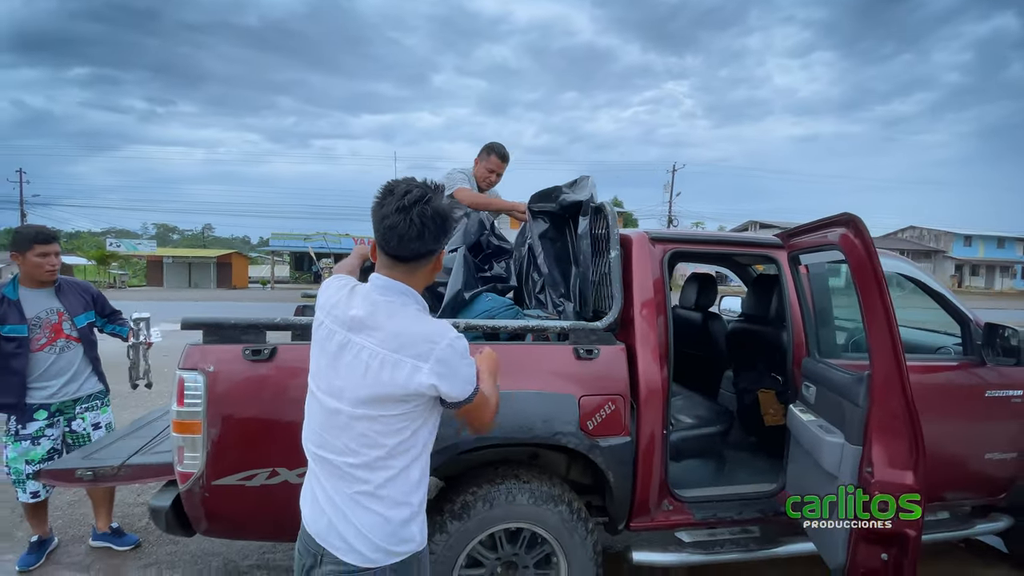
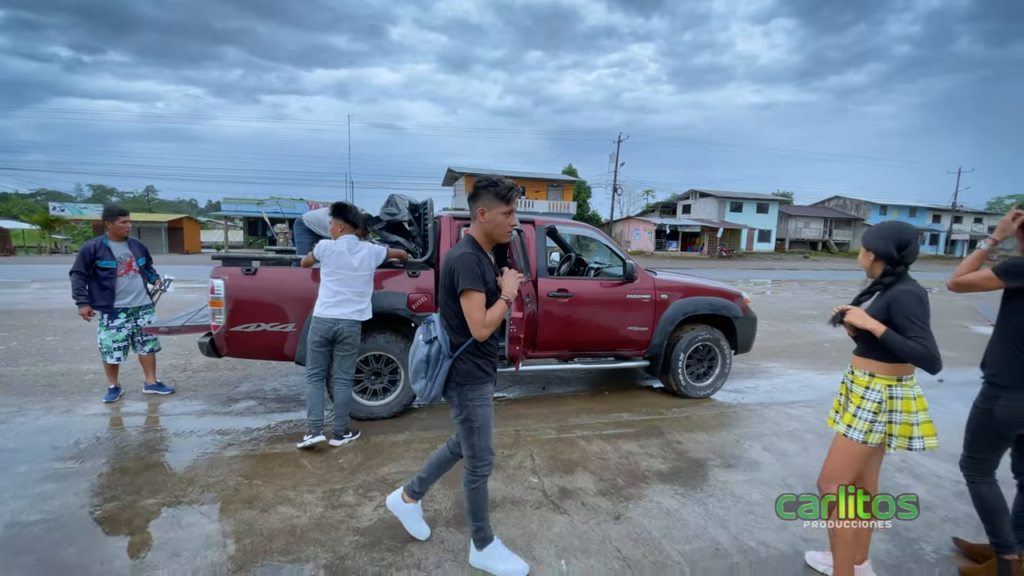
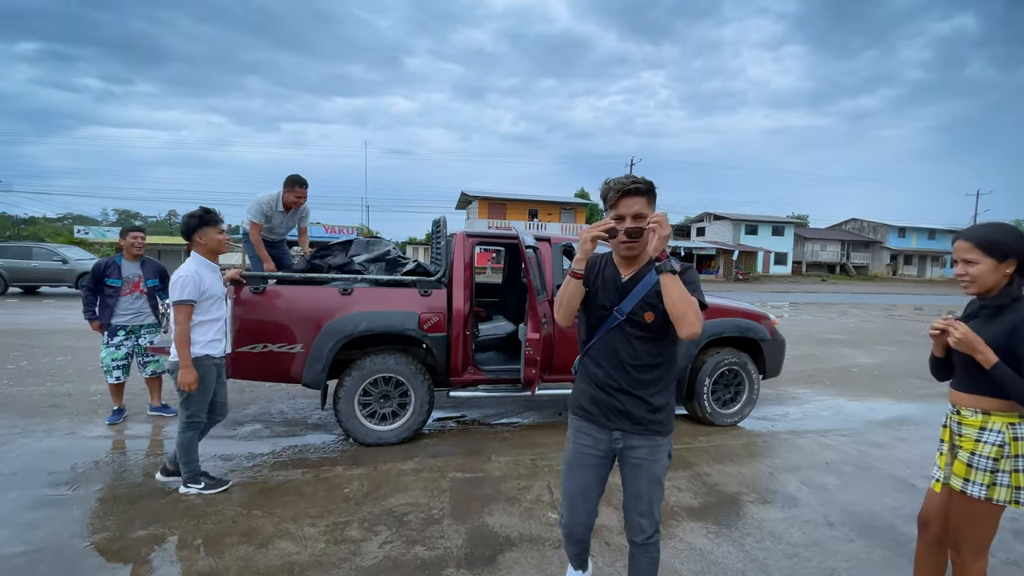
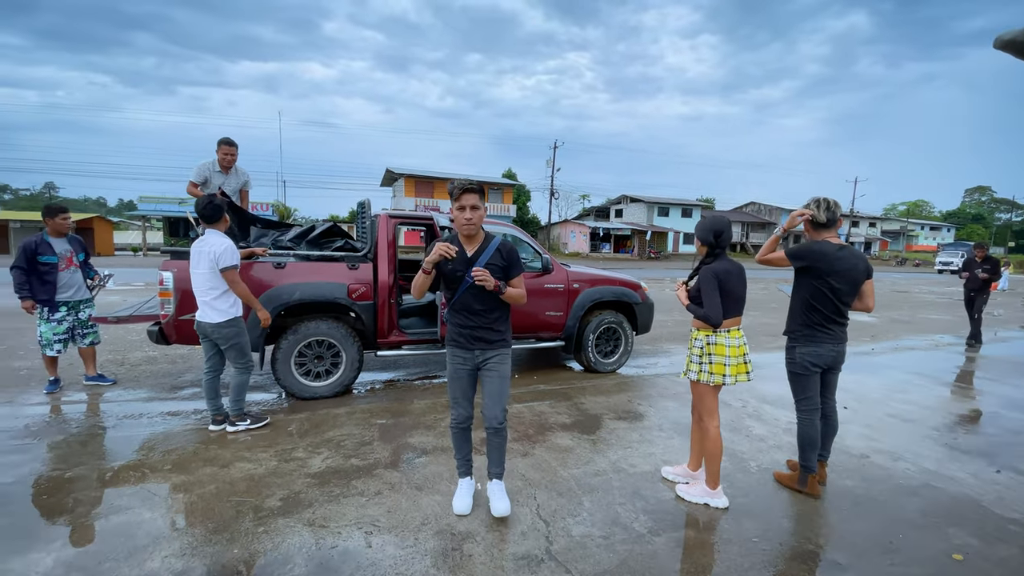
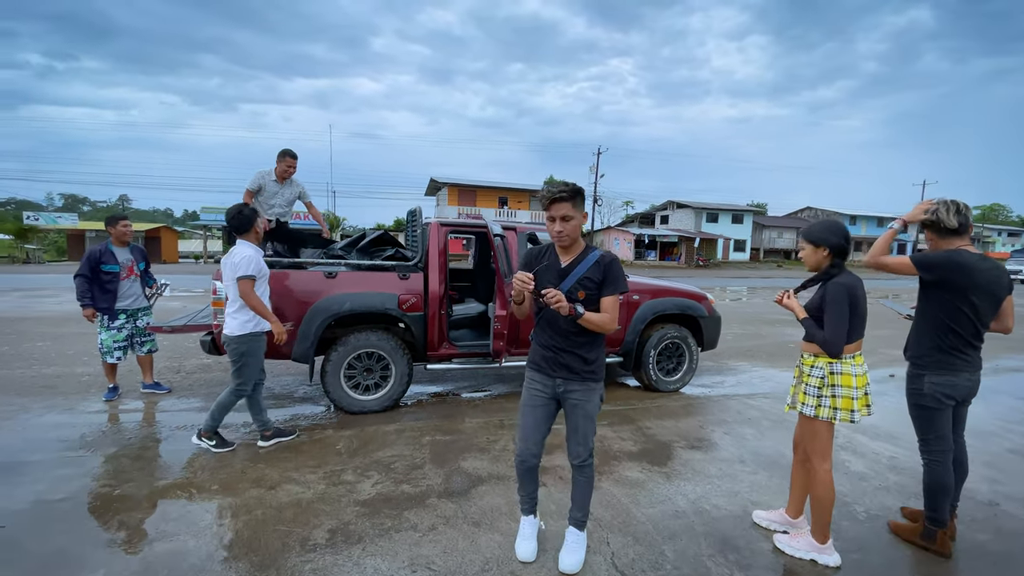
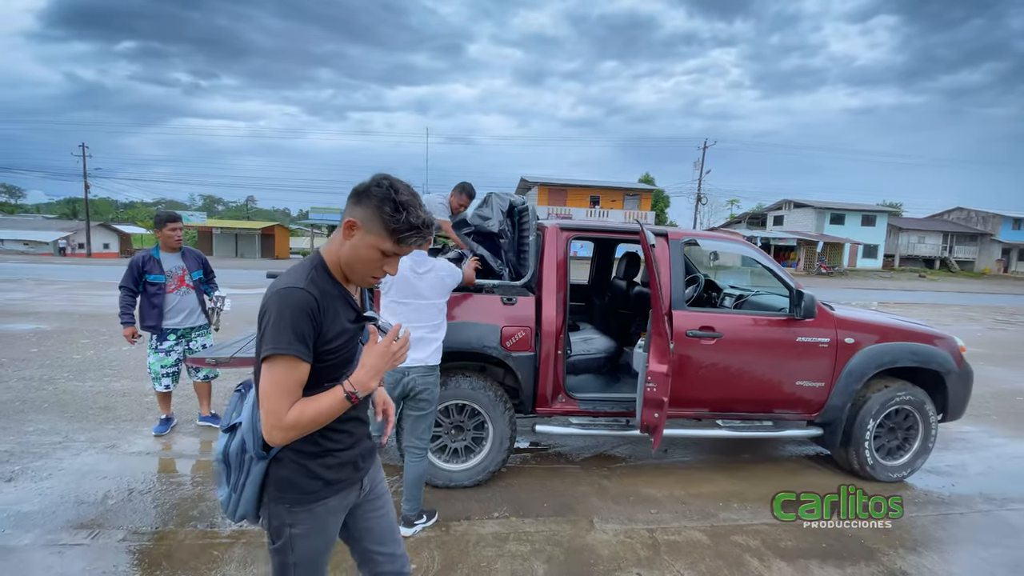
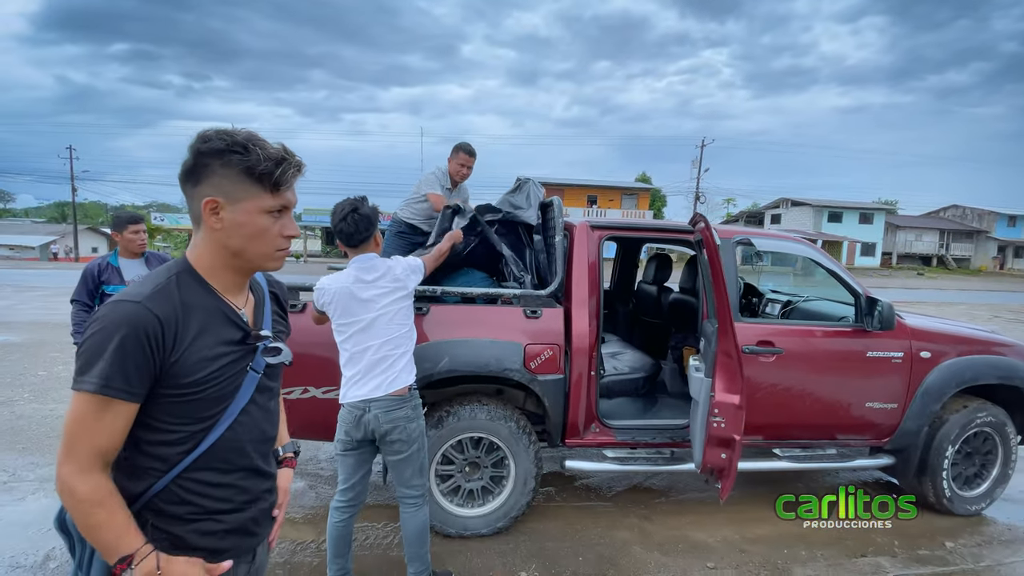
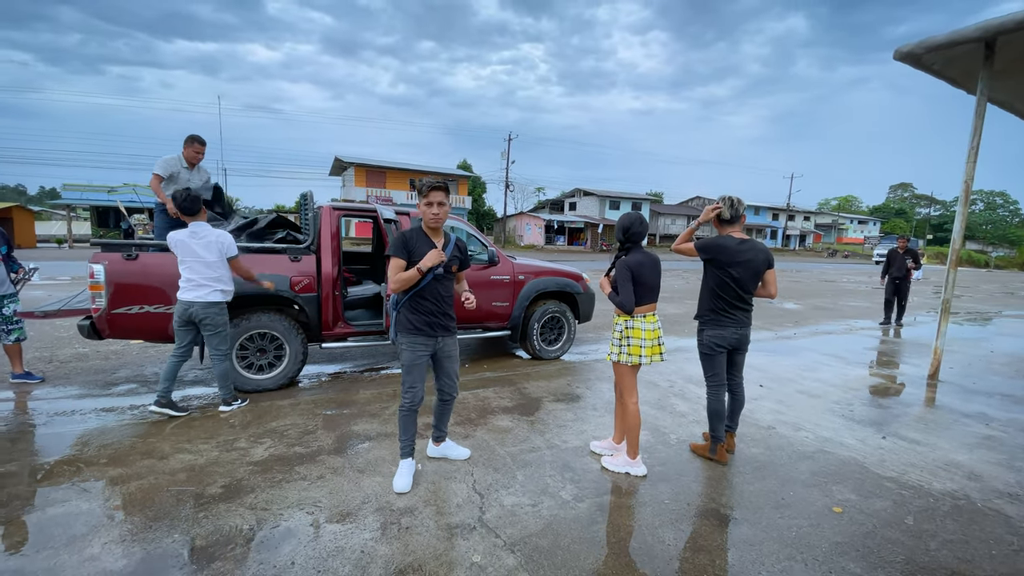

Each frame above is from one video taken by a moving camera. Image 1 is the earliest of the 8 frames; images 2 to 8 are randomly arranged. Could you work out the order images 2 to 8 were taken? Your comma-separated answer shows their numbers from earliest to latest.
7, 6, 2, 8, 4, 5, 3
